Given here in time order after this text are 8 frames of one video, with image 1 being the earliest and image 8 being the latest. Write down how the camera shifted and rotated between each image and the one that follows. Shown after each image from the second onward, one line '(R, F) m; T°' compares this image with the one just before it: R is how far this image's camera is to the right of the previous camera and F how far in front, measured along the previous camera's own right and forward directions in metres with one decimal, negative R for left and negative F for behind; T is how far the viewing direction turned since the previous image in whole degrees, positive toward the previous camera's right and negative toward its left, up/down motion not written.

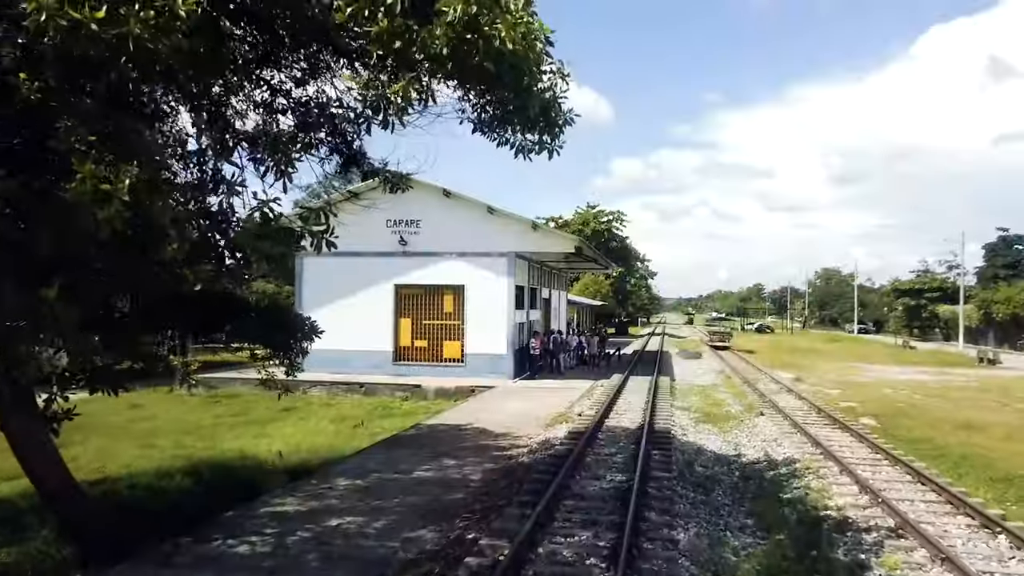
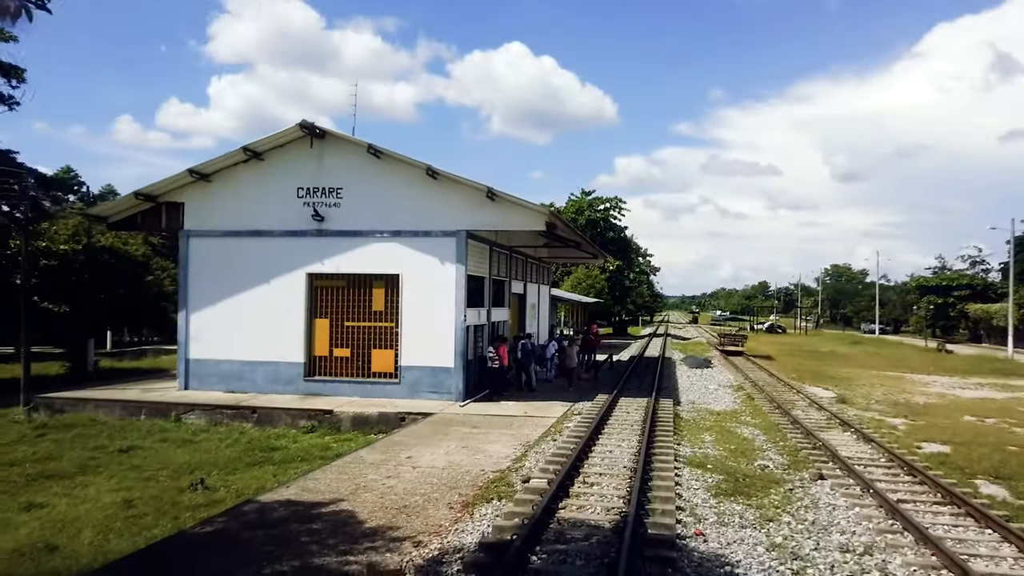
(+1.0, +5.6) m; 0°
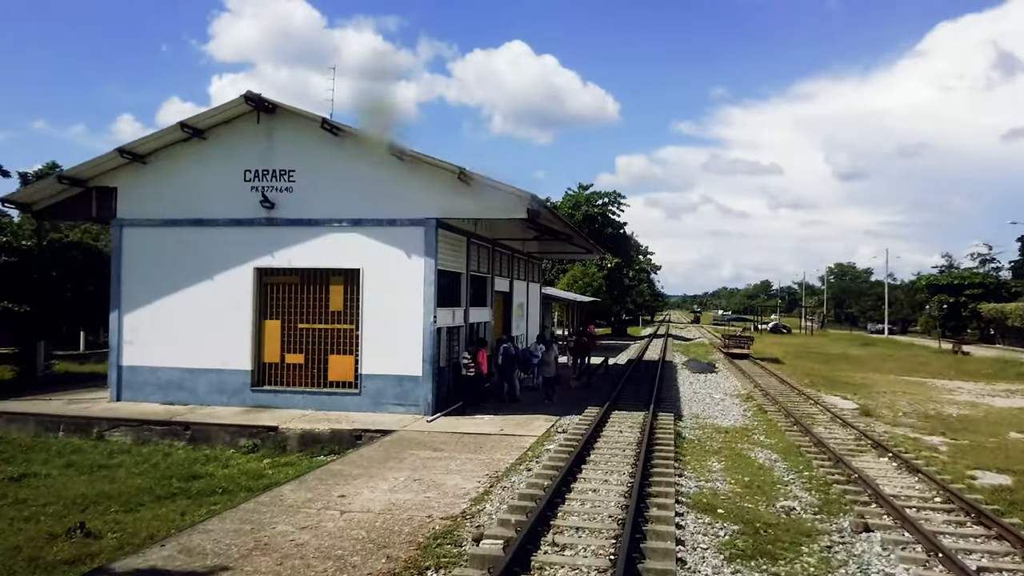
(+0.4, +2.2) m; 0°
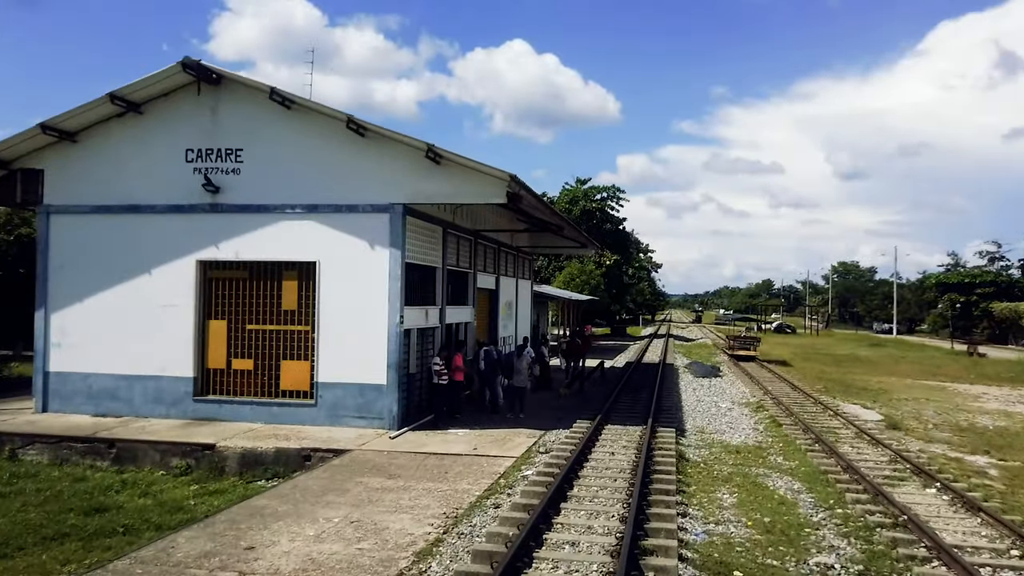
(+0.3, +1.8) m; 0°
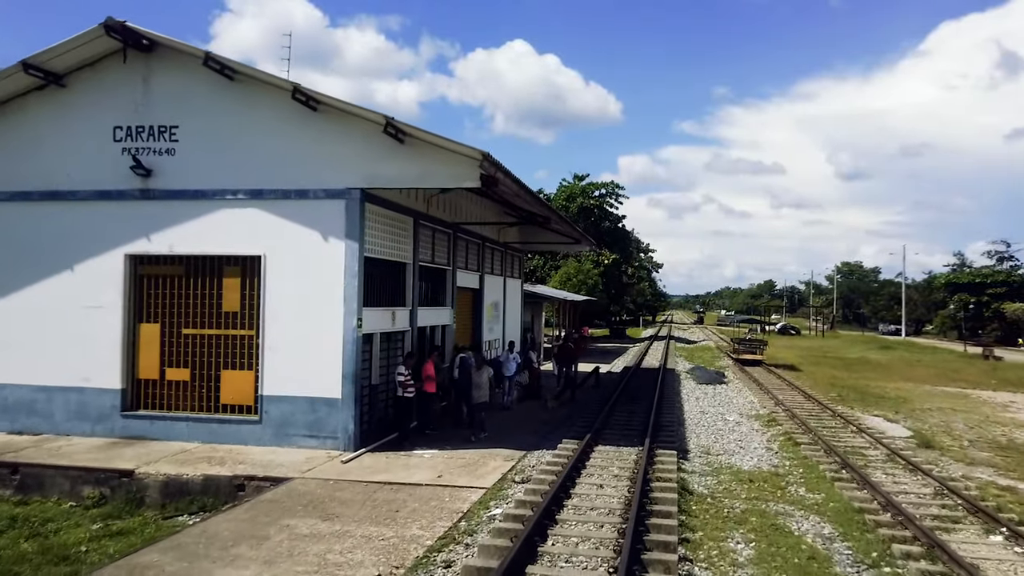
(+0.3, +1.7) m; 0°
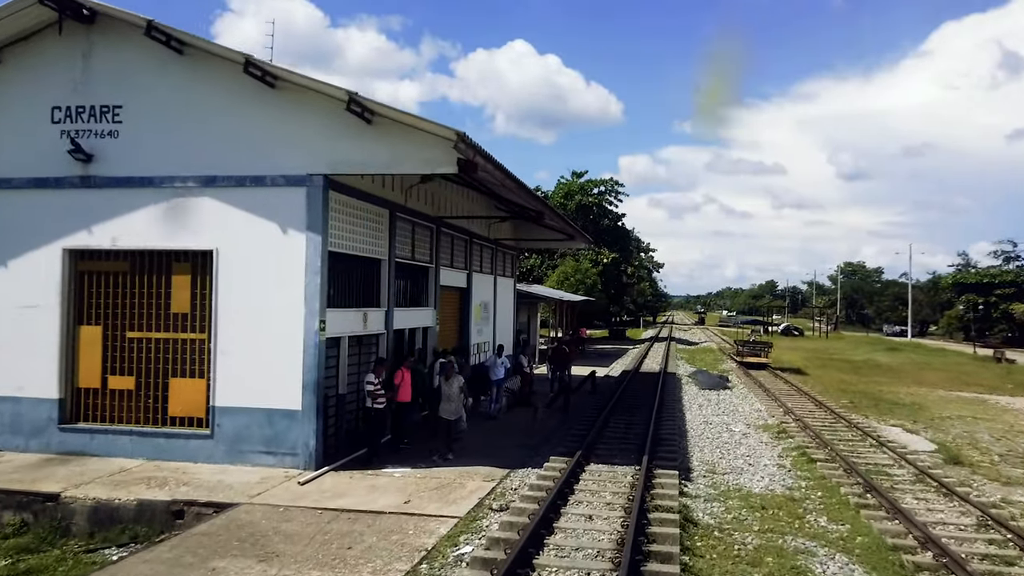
(+0.2, +1.2) m; 0°
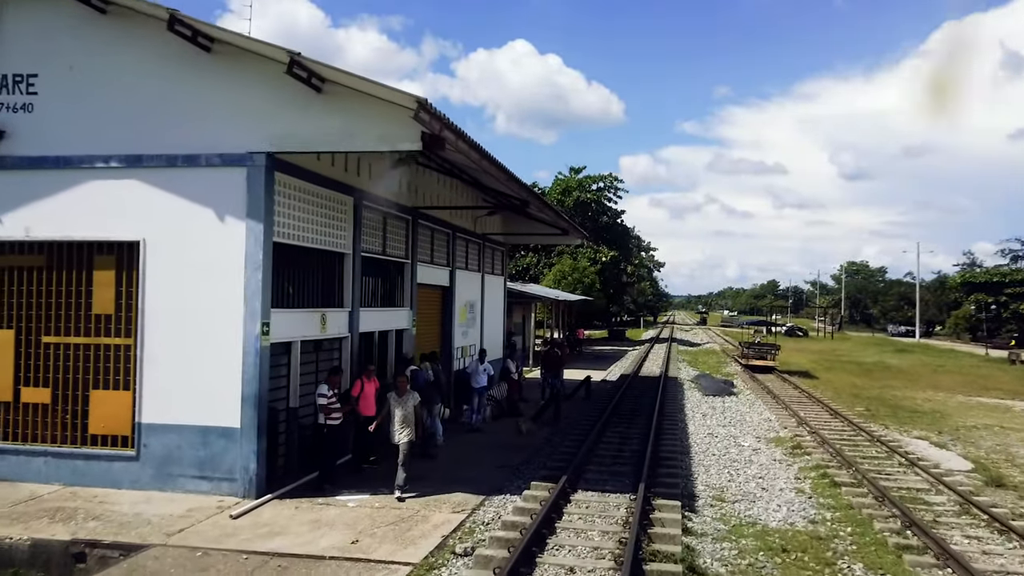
(+0.2, +1.4) m; 0°
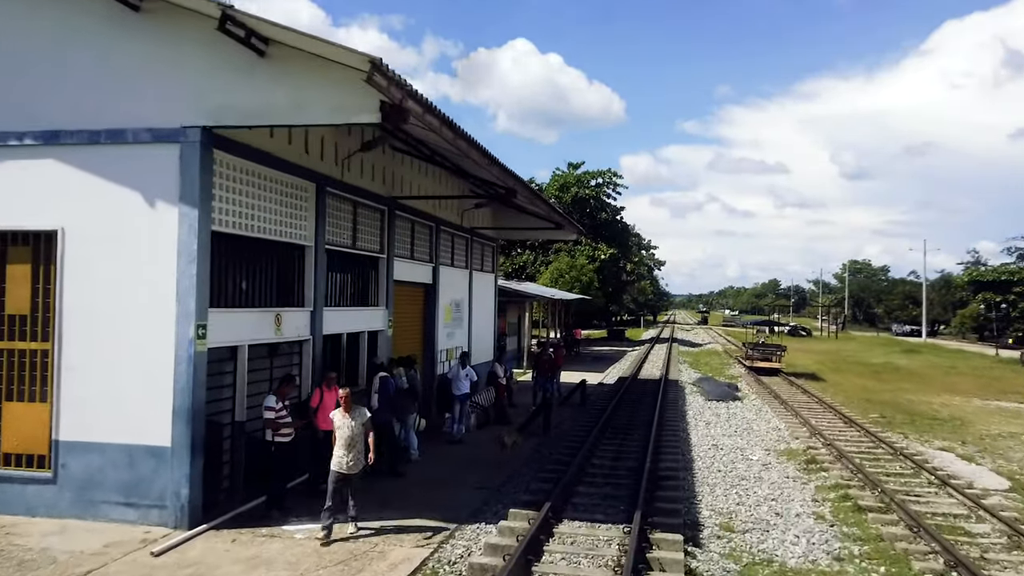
(+0.2, +1.1) m; 0°
